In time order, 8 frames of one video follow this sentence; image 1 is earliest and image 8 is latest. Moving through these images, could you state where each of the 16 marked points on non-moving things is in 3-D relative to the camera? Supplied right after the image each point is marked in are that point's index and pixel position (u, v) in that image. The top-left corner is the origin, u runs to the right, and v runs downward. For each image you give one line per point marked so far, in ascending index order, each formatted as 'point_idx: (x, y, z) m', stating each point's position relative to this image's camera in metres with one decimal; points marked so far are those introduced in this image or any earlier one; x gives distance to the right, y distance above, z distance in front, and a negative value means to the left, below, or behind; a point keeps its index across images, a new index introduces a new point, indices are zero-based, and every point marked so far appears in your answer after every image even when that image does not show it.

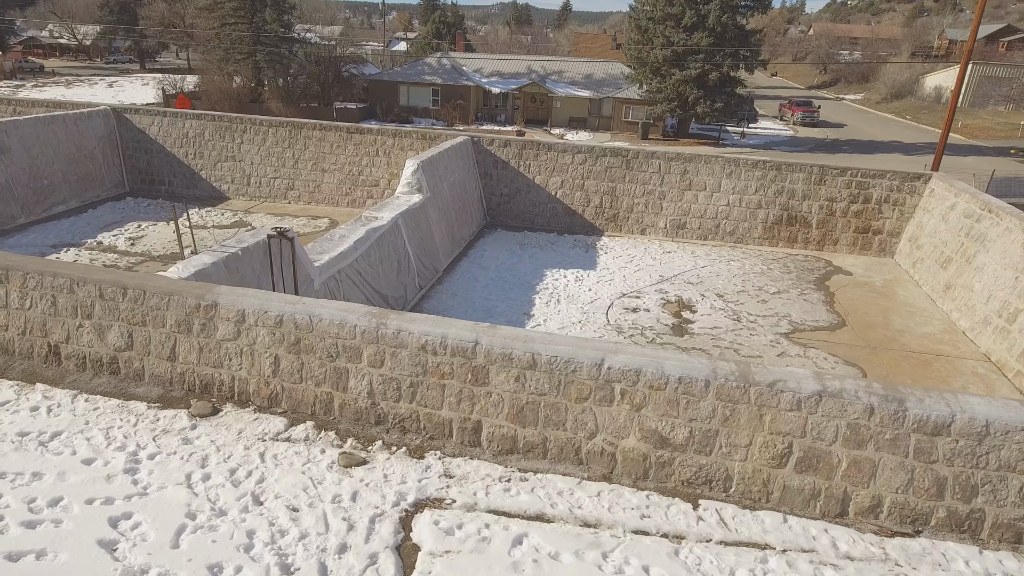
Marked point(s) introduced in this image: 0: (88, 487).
0: (-2.6, -1.2, +3.9) m
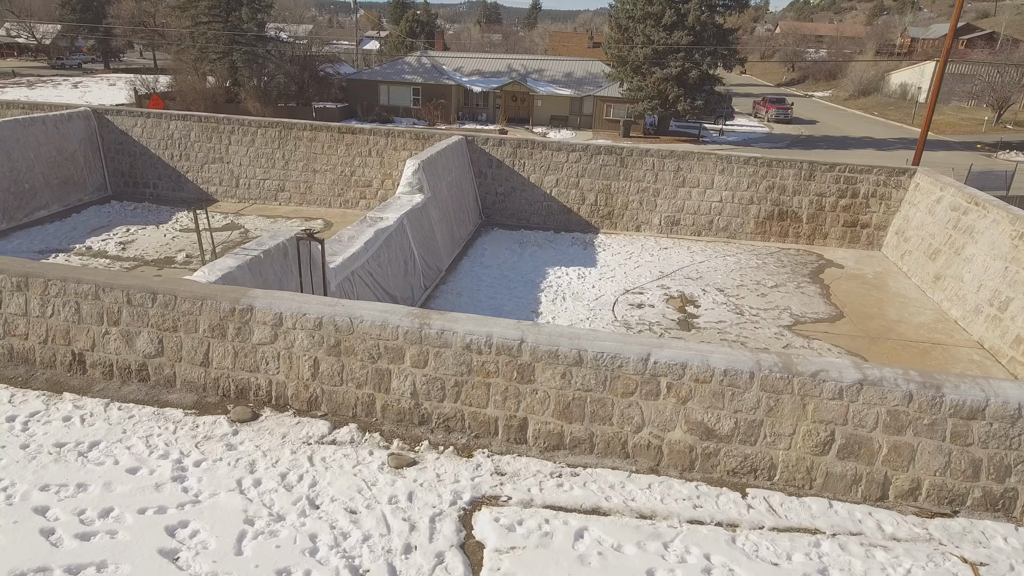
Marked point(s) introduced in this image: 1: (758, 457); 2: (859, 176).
0: (-2.3, -1.3, +3.8) m
1: (+1.7, -1.1, +4.2) m
2: (+6.1, +2.0, +11.0) m
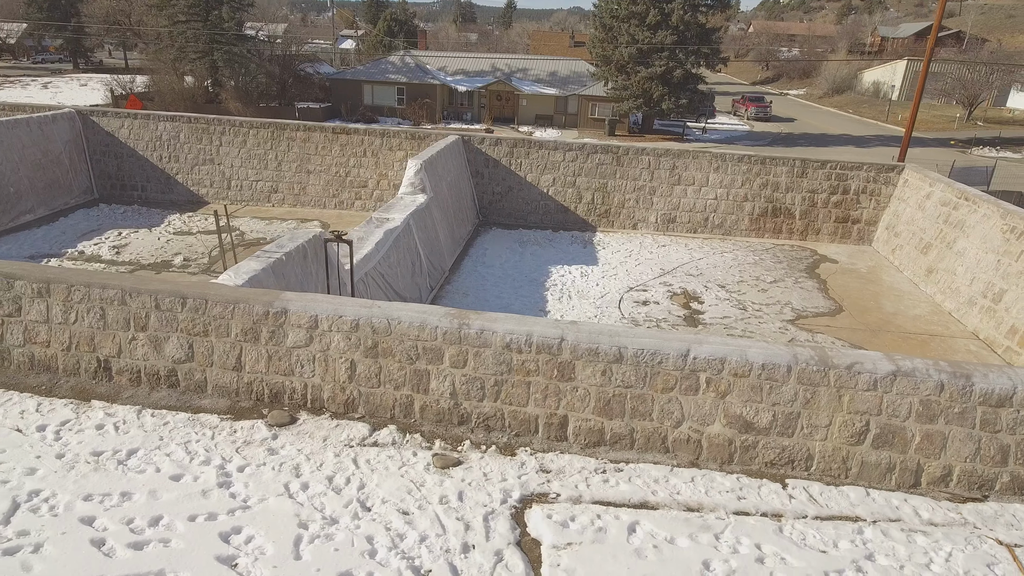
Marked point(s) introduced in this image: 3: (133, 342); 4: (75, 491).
0: (-1.9, -1.3, +3.8) m
1: (+1.9, -1.1, +4.3) m
2: (+6.0, +2.1, +11.3) m
3: (-2.9, -0.4, +4.8) m
4: (-2.7, -1.2, +3.8) m
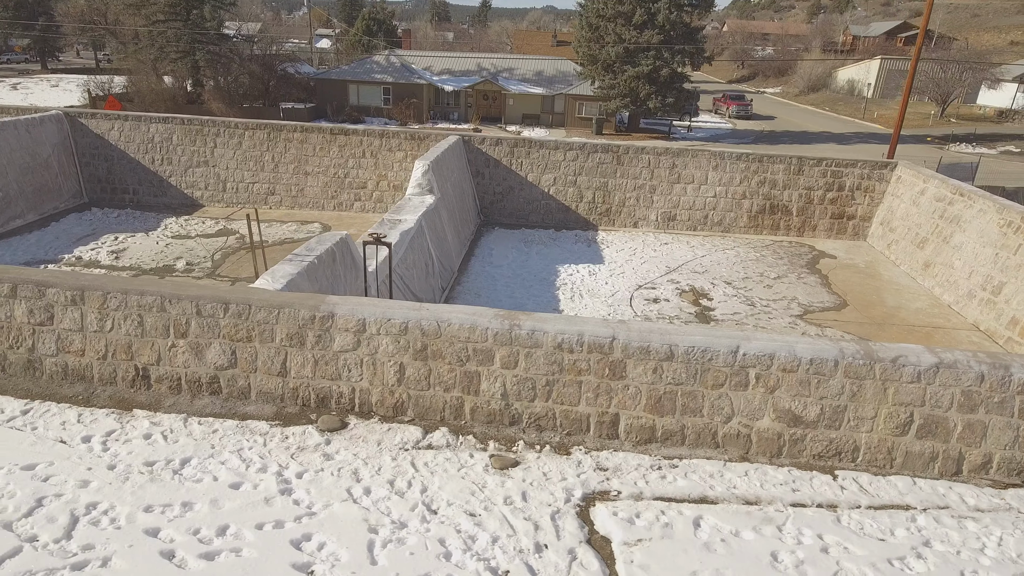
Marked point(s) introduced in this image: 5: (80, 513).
0: (-1.5, -1.3, +3.7) m
1: (+2.3, -1.1, +4.4) m
2: (+6.1, +2.2, +11.5) m
3: (-2.6, -0.5, +4.7) m
4: (-2.3, -1.3, +3.8) m
5: (-2.5, -1.3, +3.7) m
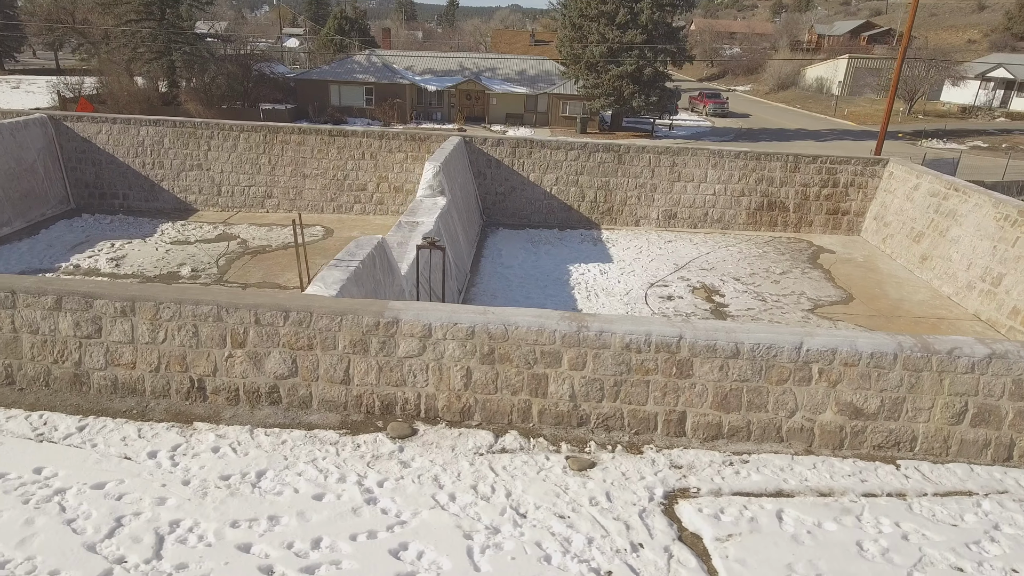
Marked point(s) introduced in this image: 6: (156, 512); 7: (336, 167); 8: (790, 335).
0: (-1.0, -1.4, +3.7) m
1: (+2.8, -1.0, +4.6) m
2: (+6.2, +2.3, +11.8) m
3: (-2.1, -0.5, +4.6) m
4: (-1.7, -1.3, +3.7) m
5: (-2.0, -1.4, +3.6) m
6: (-2.1, -1.3, +3.7) m
7: (-3.4, +2.4, +12.3) m
8: (+2.0, -0.3, +4.5) m
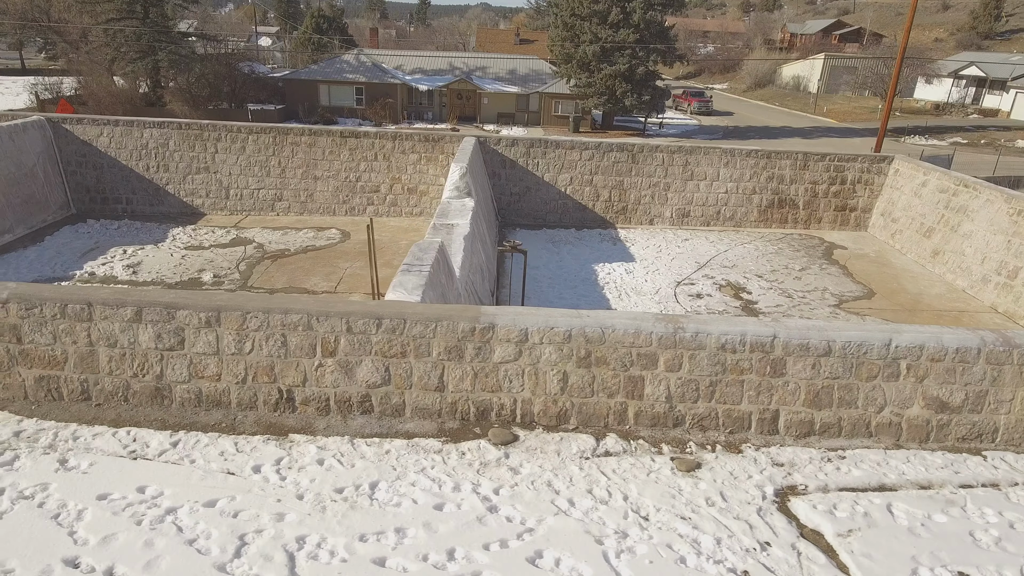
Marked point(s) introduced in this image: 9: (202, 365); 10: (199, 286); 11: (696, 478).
0: (-0.2, -1.4, +3.6) m
1: (+3.5, -1.0, +4.7) m
2: (+6.5, +2.4, +12.1) m
3: (-1.4, -0.6, +4.5) m
4: (-1.0, -1.4, +3.6) m
5: (-1.2, -1.4, +3.5) m
6: (-1.3, -1.4, +3.6) m
7: (-3.2, +2.3, +12.1) m
8: (+2.7, -0.3, +4.6) m
9: (-2.2, -0.6, +4.5) m
10: (-4.6, 0.0, +9.2) m
11: (+1.2, -1.3, +4.2) m
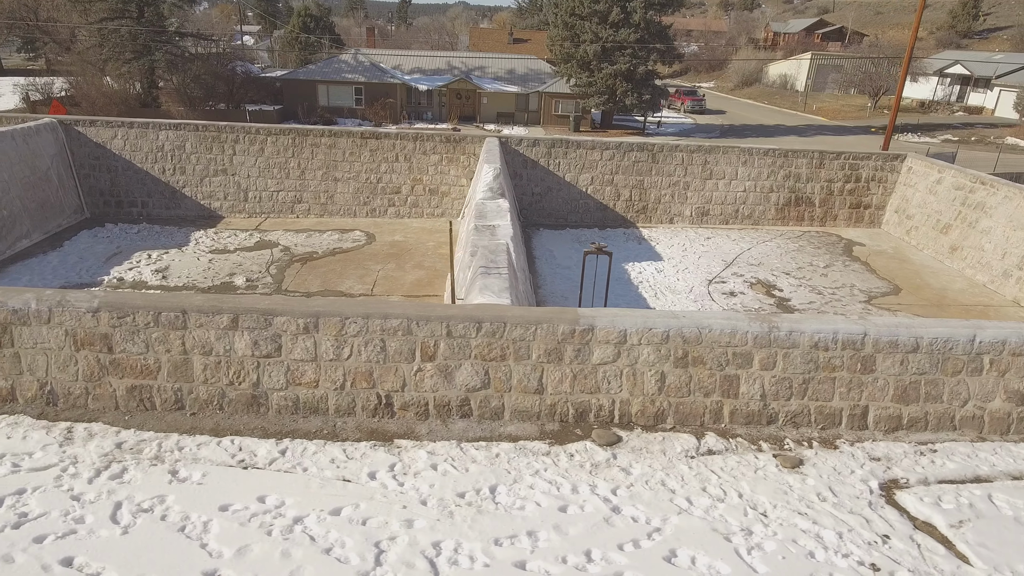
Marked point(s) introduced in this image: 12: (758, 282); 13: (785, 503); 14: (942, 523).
0: (+0.5, -1.4, +3.7) m
1: (+4.2, -1.0, +4.9) m
2: (+6.9, +2.5, +12.4) m
3: (-0.7, -0.6, +4.5) m
4: (-0.2, -1.4, +3.6) m
5: (-0.5, -1.5, +3.5) m
6: (-0.6, -1.4, +3.6) m
7: (-2.7, +2.3, +12.1) m
8: (+3.4, -0.3, +4.7) m
9: (-1.5, -0.6, +4.5) m
10: (-4.0, 0.0, +9.0) m
11: (+1.9, -1.3, +4.2) m
12: (+3.9, +0.1, +9.9) m
13: (+1.7, -1.4, +4.0) m
14: (+2.7, -1.5, +3.9) m
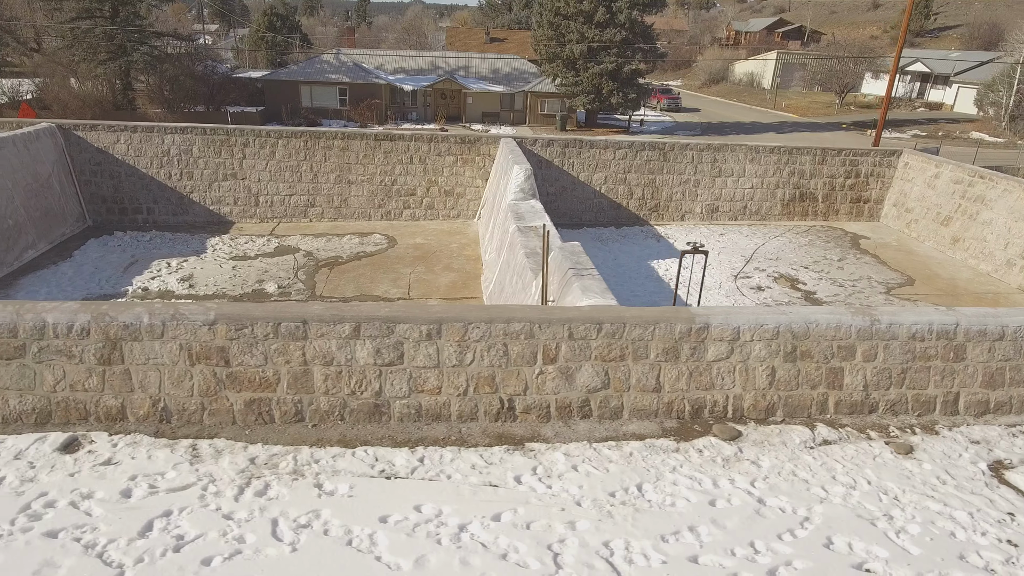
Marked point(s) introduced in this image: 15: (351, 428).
0: (+1.5, -1.4, +3.8) m
1: (+5.1, -0.9, +5.2) m
2: (+7.1, +2.7, +12.9) m
3: (+0.2, -0.6, +4.6) m
4: (+0.8, -1.4, +3.7) m
5: (+0.5, -1.5, +3.5) m
6: (+0.4, -1.4, +3.6) m
7: (-2.4, +2.2, +11.9) m
8: (+4.2, -0.2, +5.0) m
9: (-0.6, -0.7, +4.5) m
10: (-3.4, -0.1, +8.8) m
11: (+2.9, -1.2, +4.4) m
12: (+4.4, +0.2, +10.3) m
13: (+2.7, -1.3, +4.2) m
14: (+3.6, -1.4, +4.2) m
15: (-1.2, -1.0, +4.5) m
